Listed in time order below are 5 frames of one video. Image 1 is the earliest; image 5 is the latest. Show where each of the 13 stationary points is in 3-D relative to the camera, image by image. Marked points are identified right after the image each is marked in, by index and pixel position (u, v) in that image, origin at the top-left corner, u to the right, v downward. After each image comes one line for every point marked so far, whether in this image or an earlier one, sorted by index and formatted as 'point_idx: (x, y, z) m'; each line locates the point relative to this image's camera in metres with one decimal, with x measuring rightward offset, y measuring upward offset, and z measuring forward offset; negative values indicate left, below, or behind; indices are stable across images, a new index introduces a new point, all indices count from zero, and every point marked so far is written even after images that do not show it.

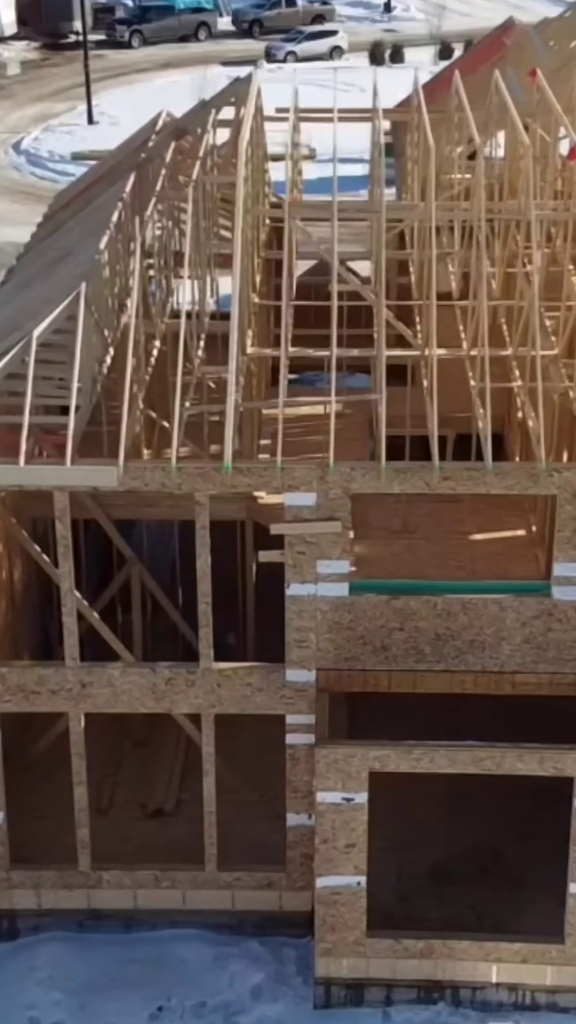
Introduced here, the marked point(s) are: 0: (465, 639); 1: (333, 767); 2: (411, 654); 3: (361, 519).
0: (+1.8, -1.3, +16.5) m
1: (+0.4, -2.5, +15.9) m
2: (+1.2, -1.4, +16.6) m
3: (+0.9, -0.1, +19.9) m
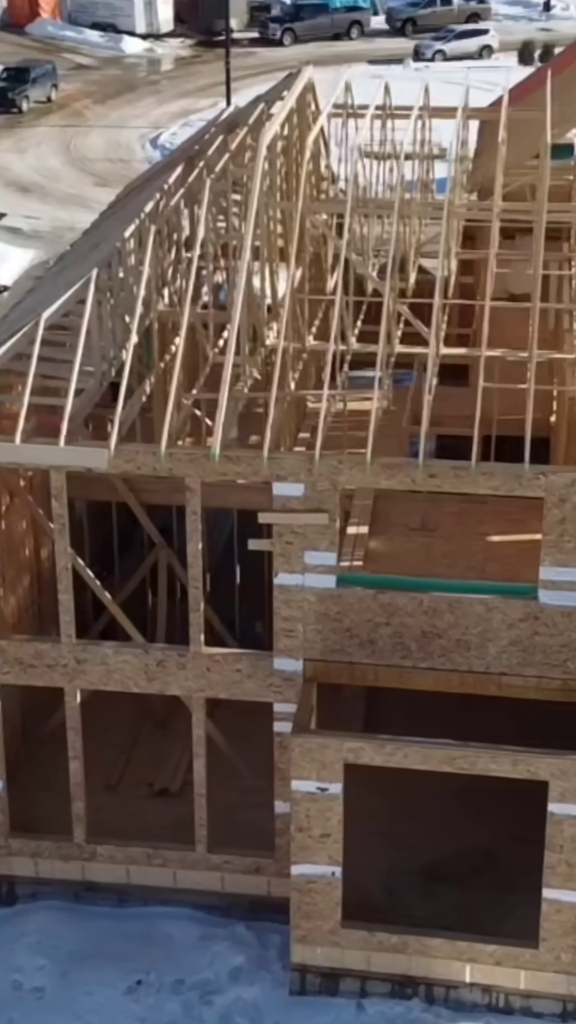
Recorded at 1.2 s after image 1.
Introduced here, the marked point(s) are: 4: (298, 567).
0: (+1.6, -1.3, +16.5) m
1: (+0.2, -2.4, +16.1) m
2: (+1.1, -1.4, +16.6) m
3: (+1.1, 0.0, +20.0) m
4: (+0.1, -0.6, +16.4) m
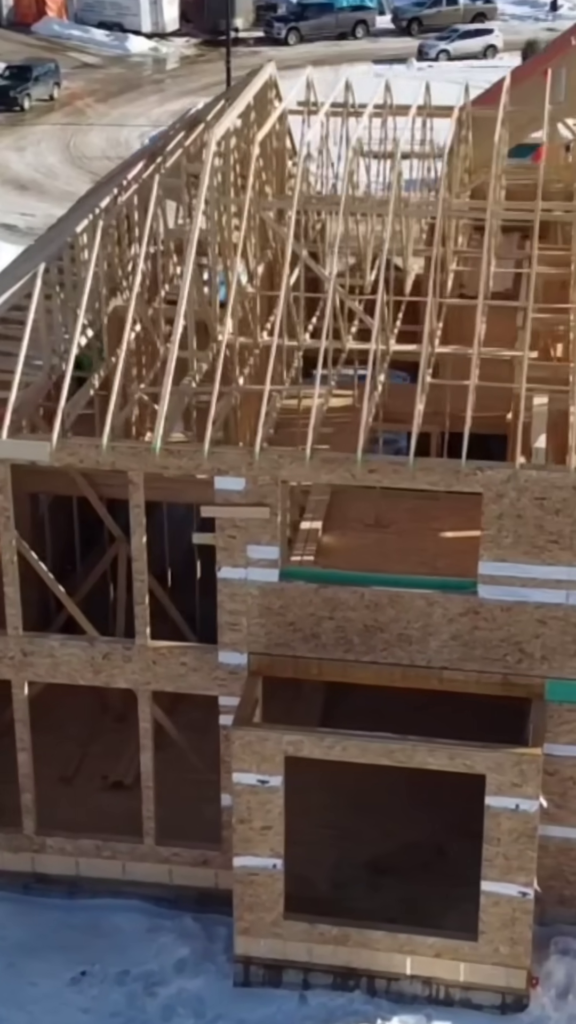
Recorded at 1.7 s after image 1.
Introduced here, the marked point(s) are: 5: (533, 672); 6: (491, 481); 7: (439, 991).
0: (+1.1, -1.2, +16.6) m
1: (-0.4, -2.3, +16.2) m
2: (+0.5, -1.4, +16.7) m
3: (+0.6, 0.0, +20.1) m
4: (-0.5, -0.5, +16.5) m
5: (+2.5, -1.6, +16.5) m
6: (+2.0, +0.3, +15.7) m
7: (+1.6, -4.9, +16.9) m
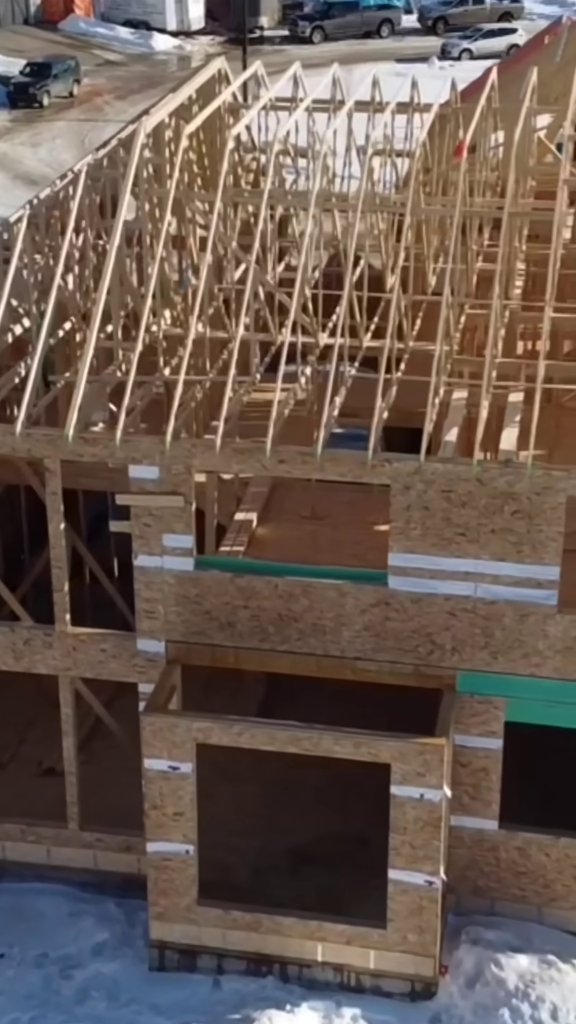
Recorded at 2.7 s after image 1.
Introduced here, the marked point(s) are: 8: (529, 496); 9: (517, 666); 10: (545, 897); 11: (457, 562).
0: (+0.2, -1.1, +16.7) m
1: (-1.3, -2.2, +16.4) m
2: (-0.3, -1.3, +16.9) m
3: (-0.2, +0.1, +20.3) m
4: (-1.4, -0.4, +16.7) m
5: (+1.6, -1.5, +16.6) m
6: (+1.1, +0.4, +15.8) m
7: (+0.6, -4.9, +17.1) m
8: (+2.3, +0.1, +15.7) m
9: (+2.3, -1.5, +16.5) m
10: (+2.7, -4.1, +17.4) m
11: (+1.7, -0.5, +16.1) m
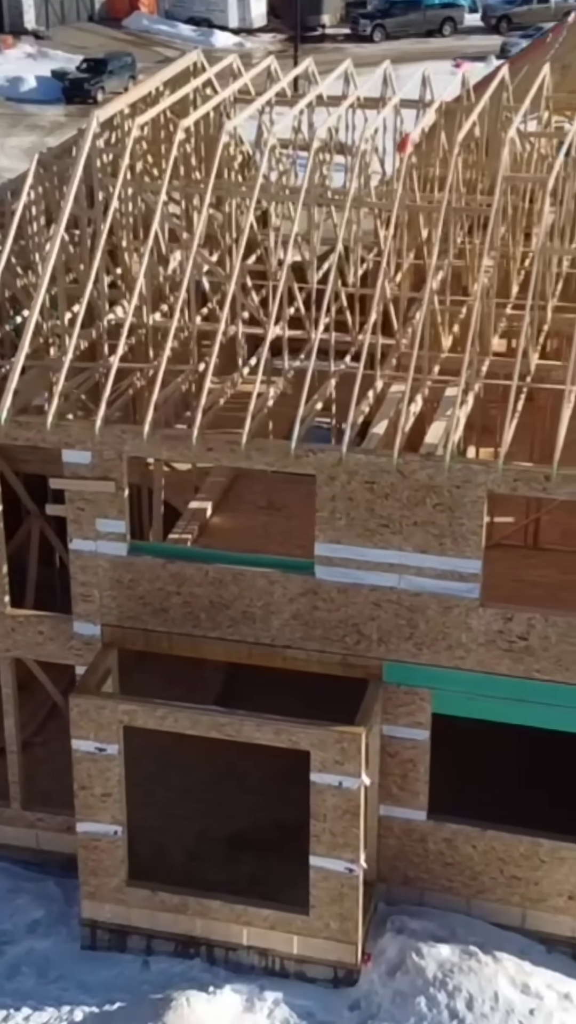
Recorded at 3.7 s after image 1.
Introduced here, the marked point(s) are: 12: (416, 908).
0: (-0.5, -1.0, +16.9) m
1: (-2.1, -2.1, +16.7) m
2: (-1.1, -1.1, +17.2) m
3: (-0.7, +0.2, +20.5) m
4: (-2.1, -0.2, +16.9) m
5: (+0.9, -1.4, +16.8) m
6: (+0.3, +0.5, +16.0) m
7: (-0.1, -4.8, +17.3) m
8: (+1.6, +0.2, +15.8) m
9: (+1.6, -1.5, +16.6) m
10: (+2.0, -4.0, +17.5) m
11: (+0.9, -0.4, +16.3) m
12: (+1.4, -4.3, +17.7) m
